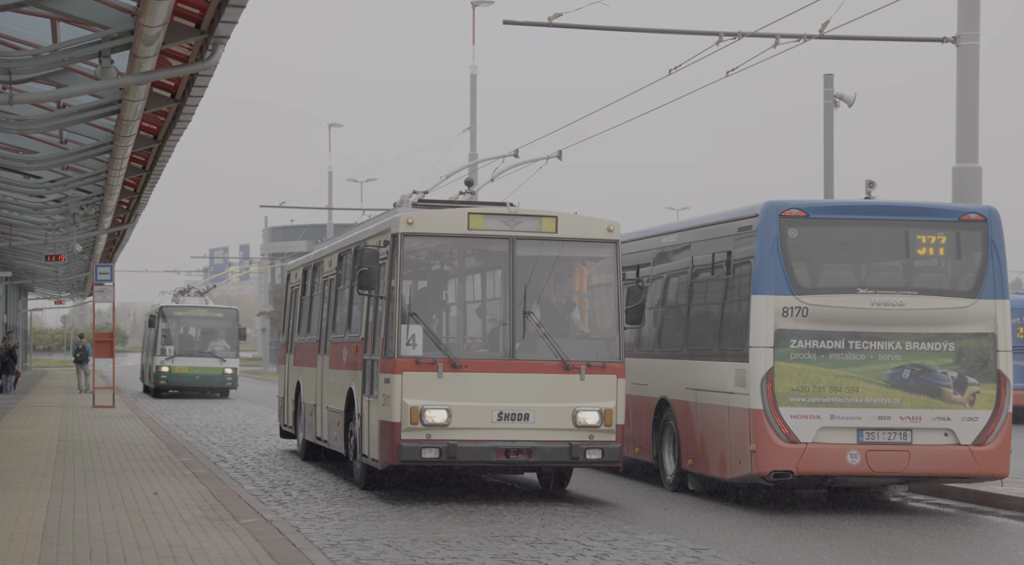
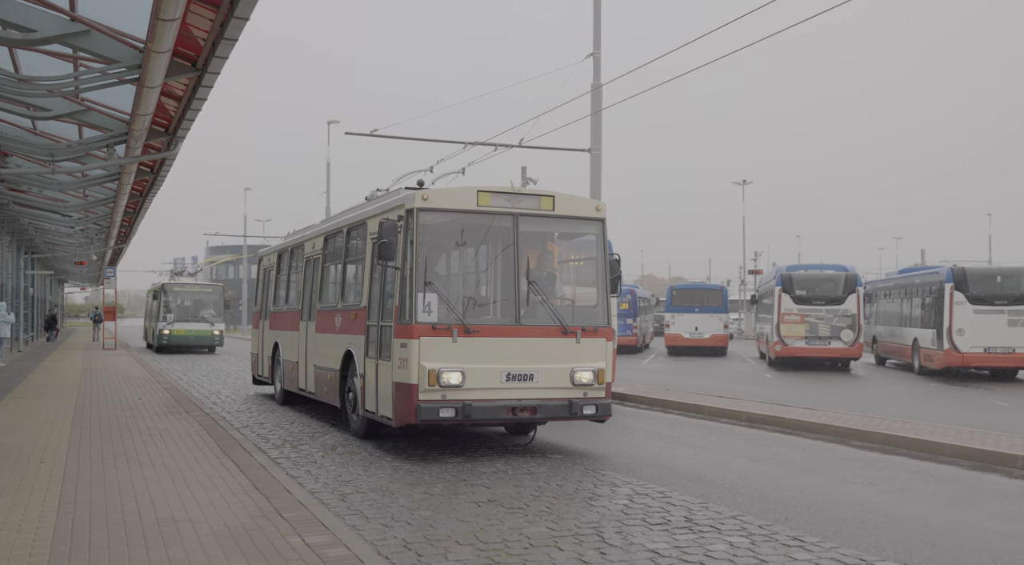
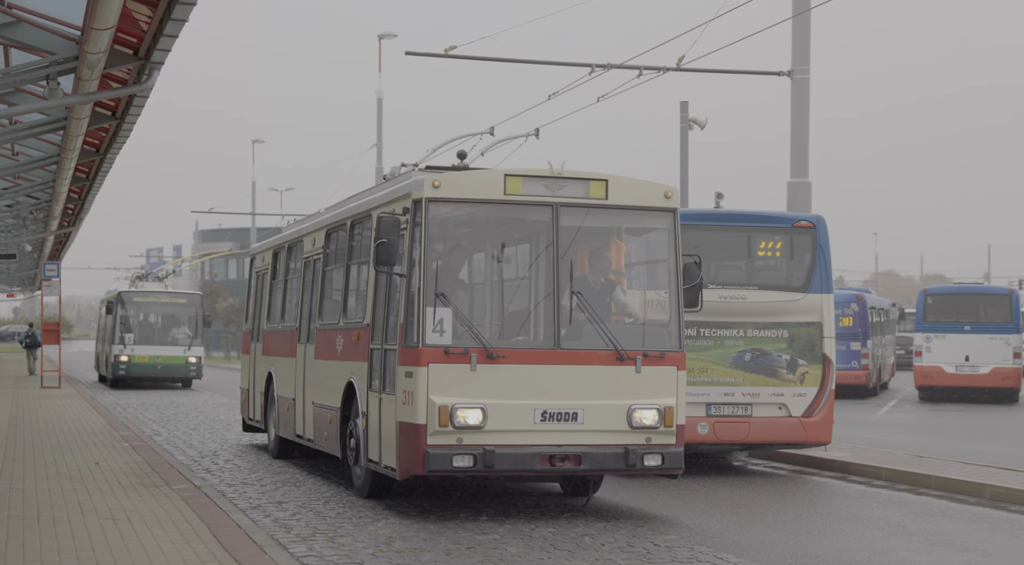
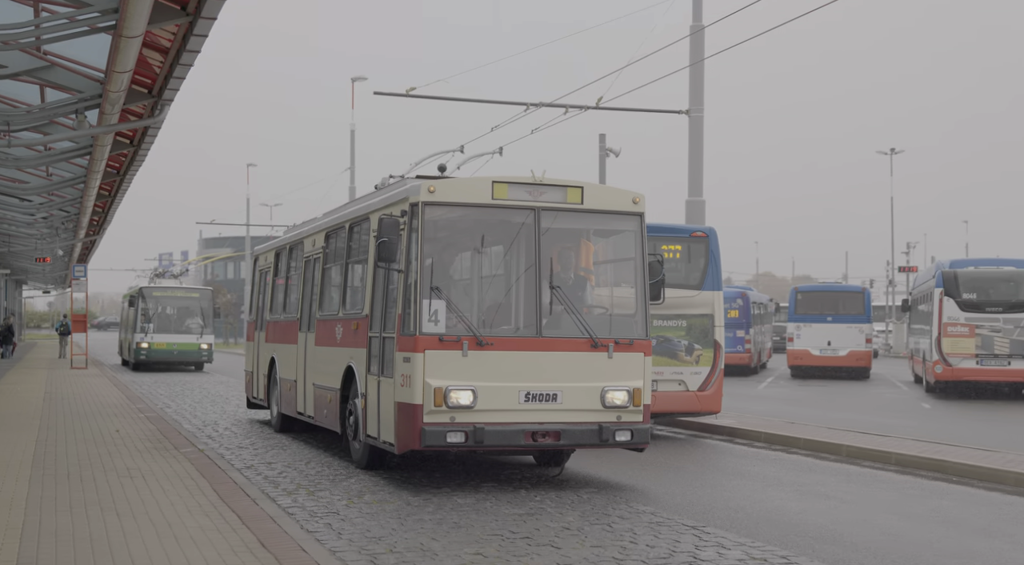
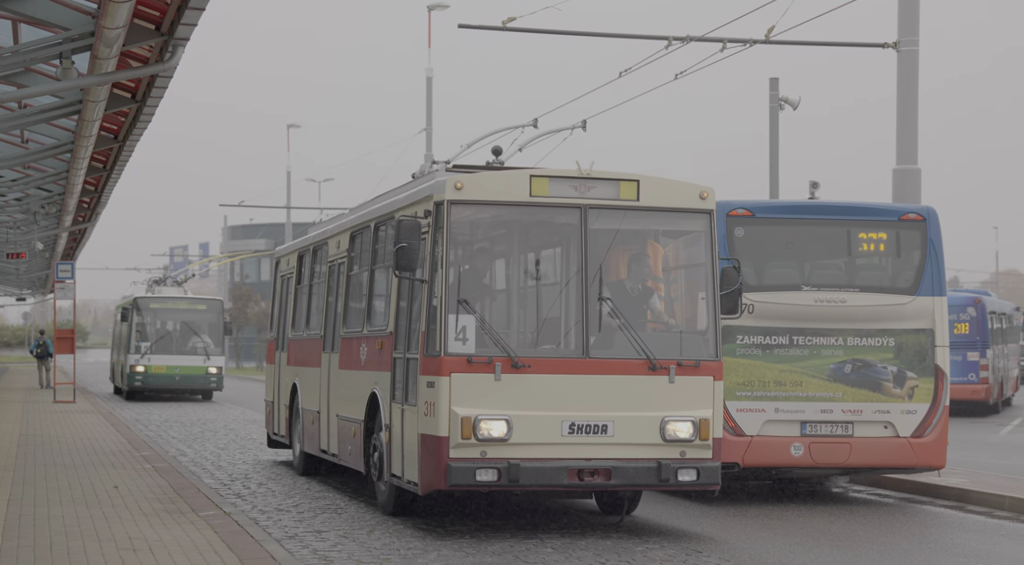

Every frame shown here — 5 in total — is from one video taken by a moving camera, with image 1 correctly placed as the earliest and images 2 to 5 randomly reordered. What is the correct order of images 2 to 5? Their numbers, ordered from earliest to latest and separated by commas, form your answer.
5, 3, 4, 2
